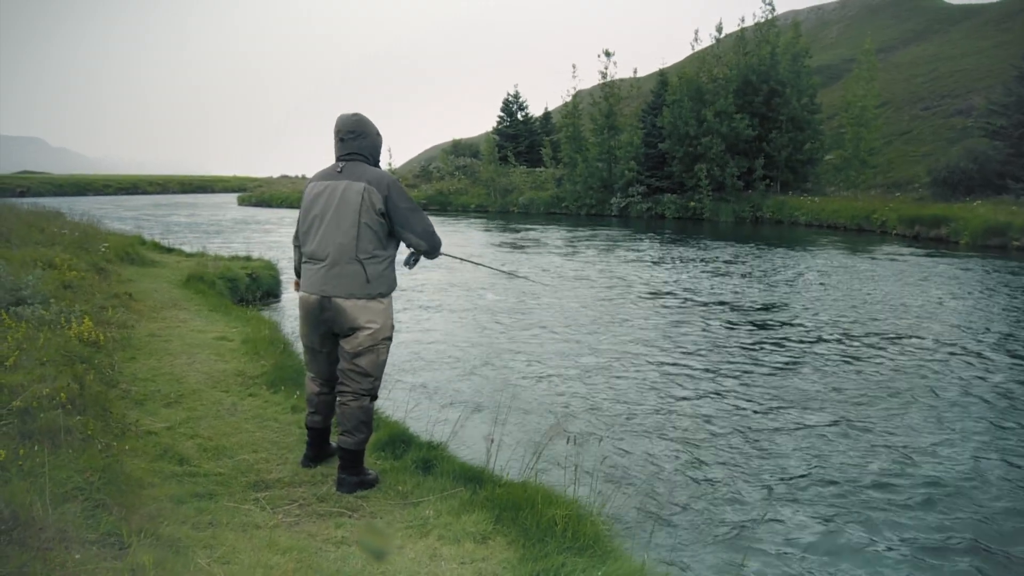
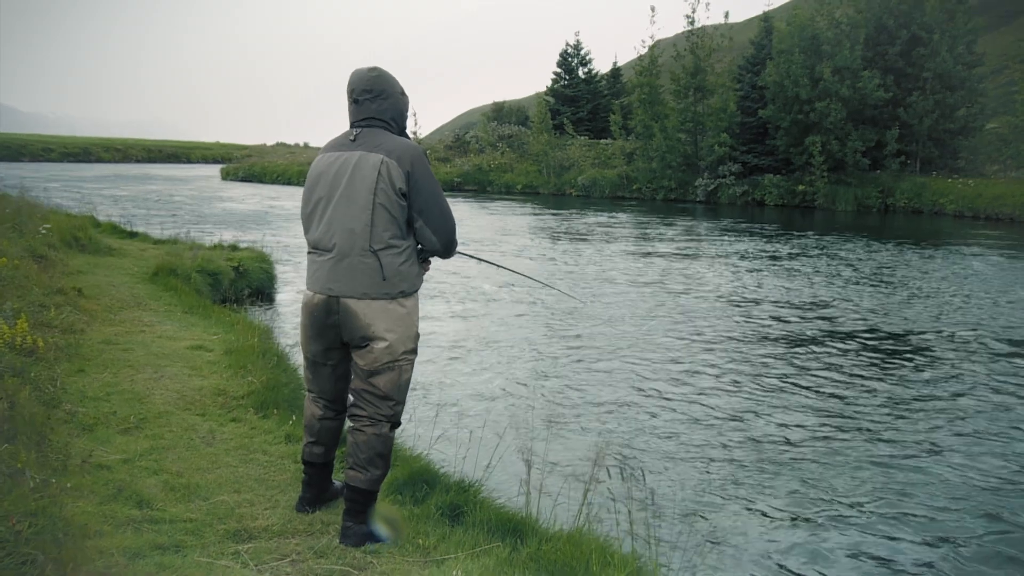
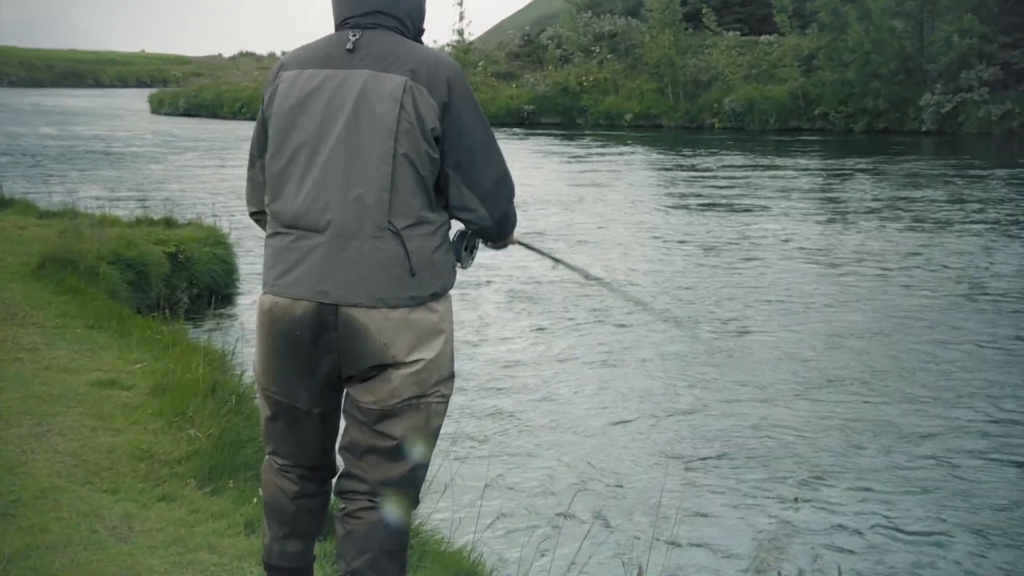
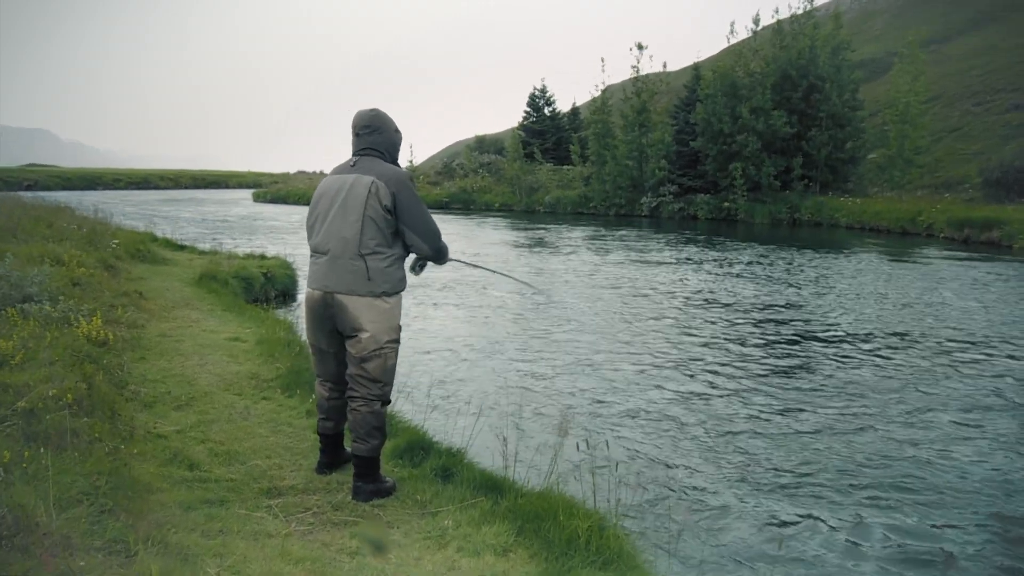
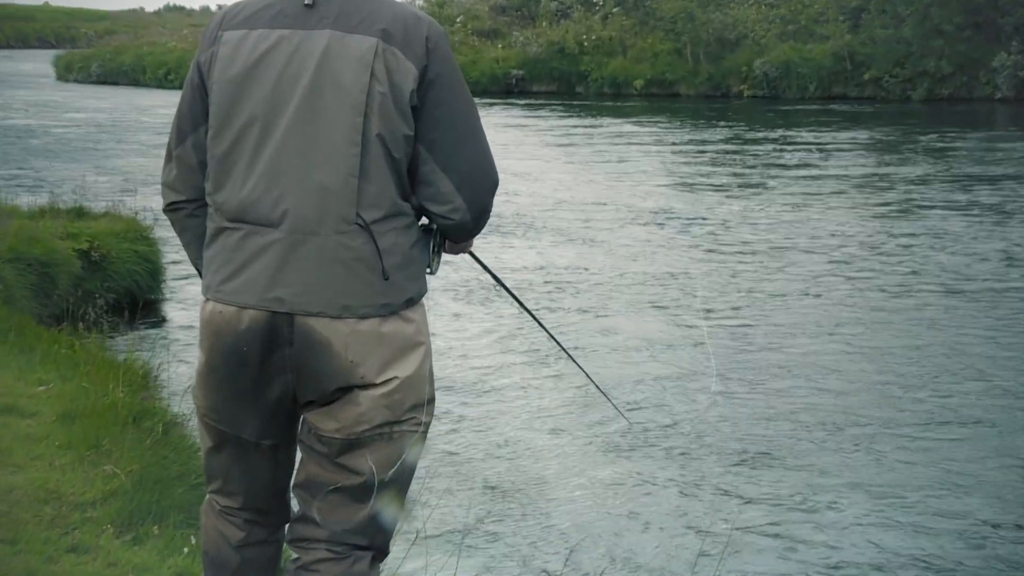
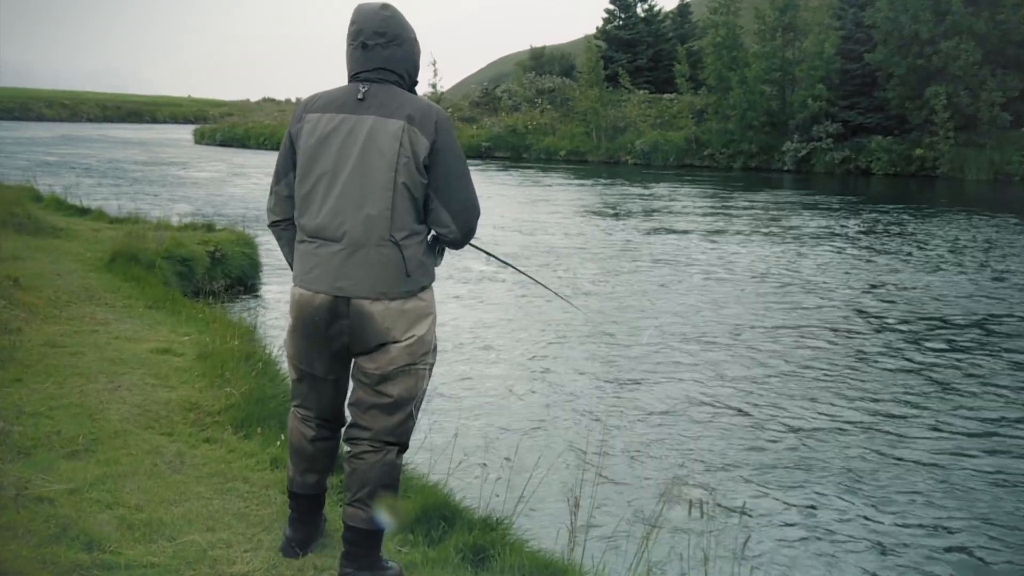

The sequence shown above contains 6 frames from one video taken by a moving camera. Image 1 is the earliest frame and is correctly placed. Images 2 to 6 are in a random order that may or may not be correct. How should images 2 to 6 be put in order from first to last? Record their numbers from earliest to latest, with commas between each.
4, 2, 6, 3, 5
